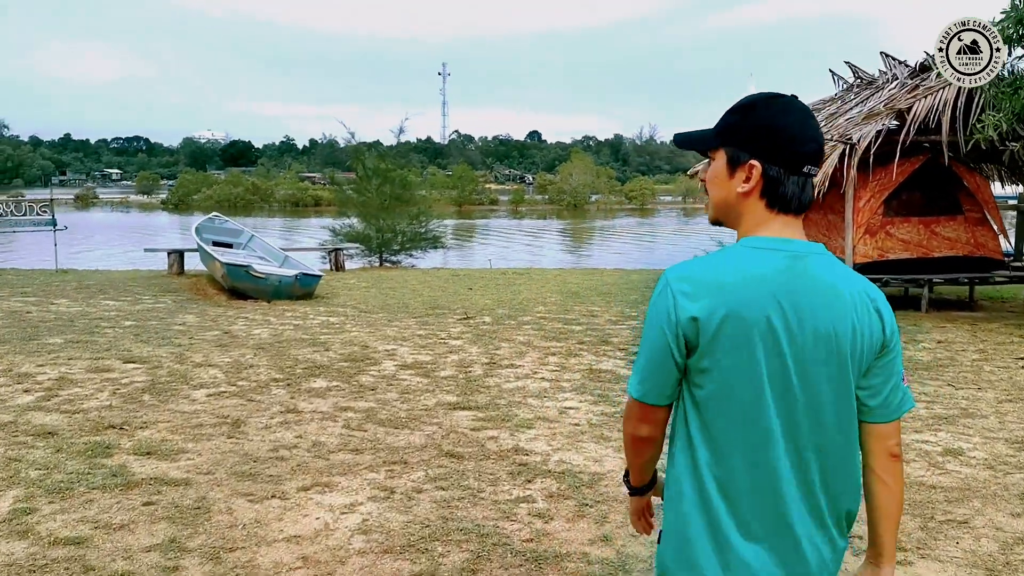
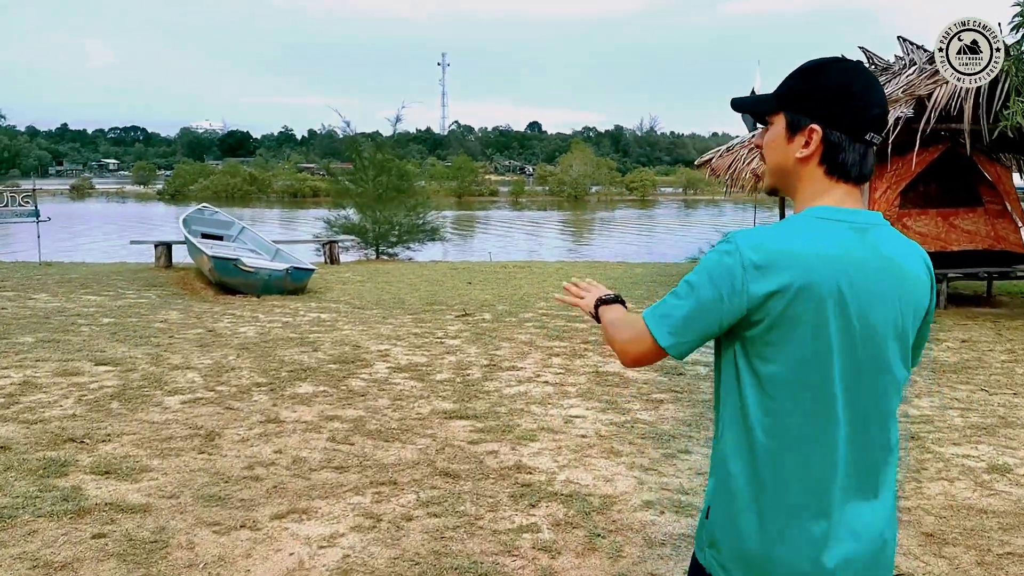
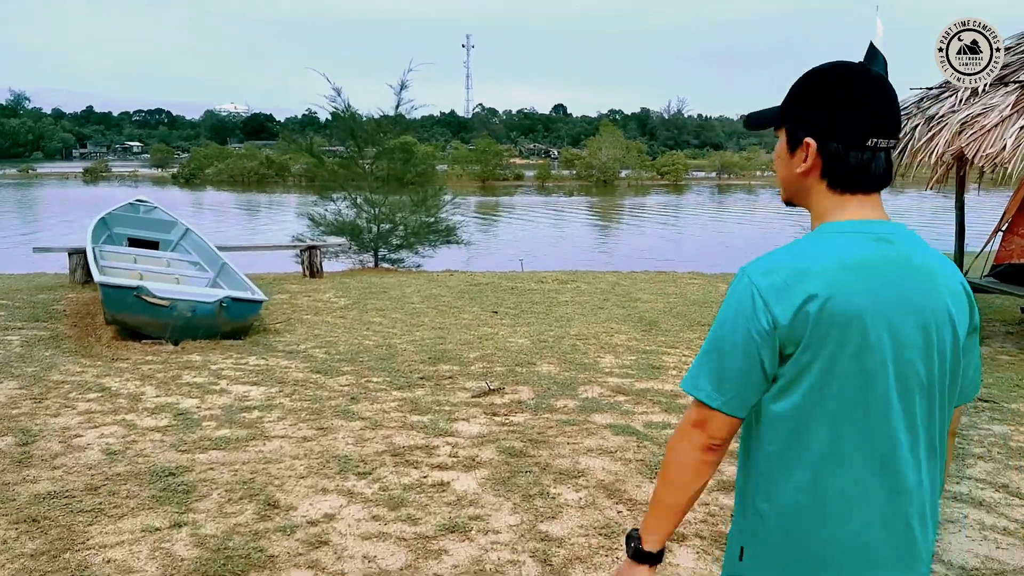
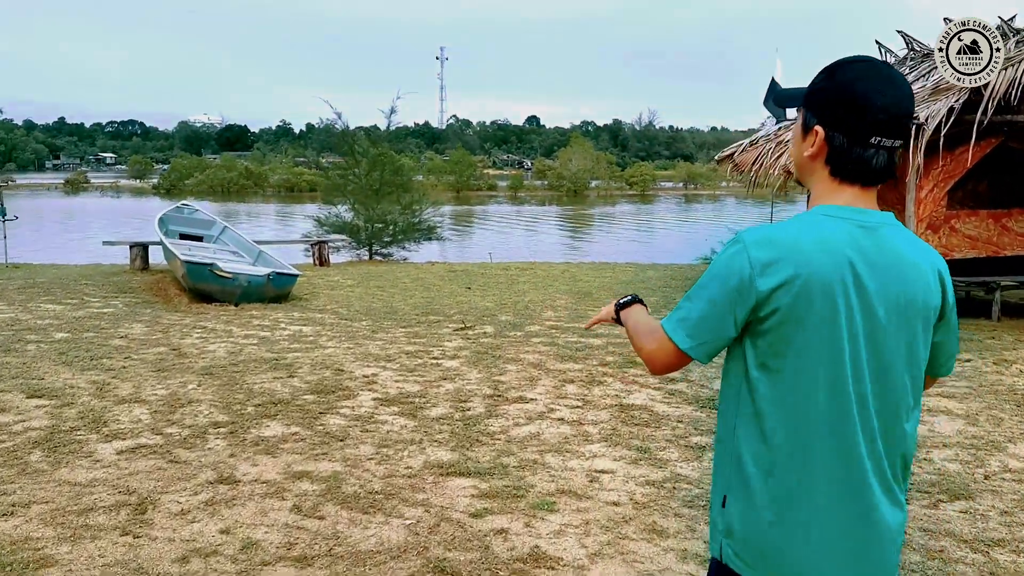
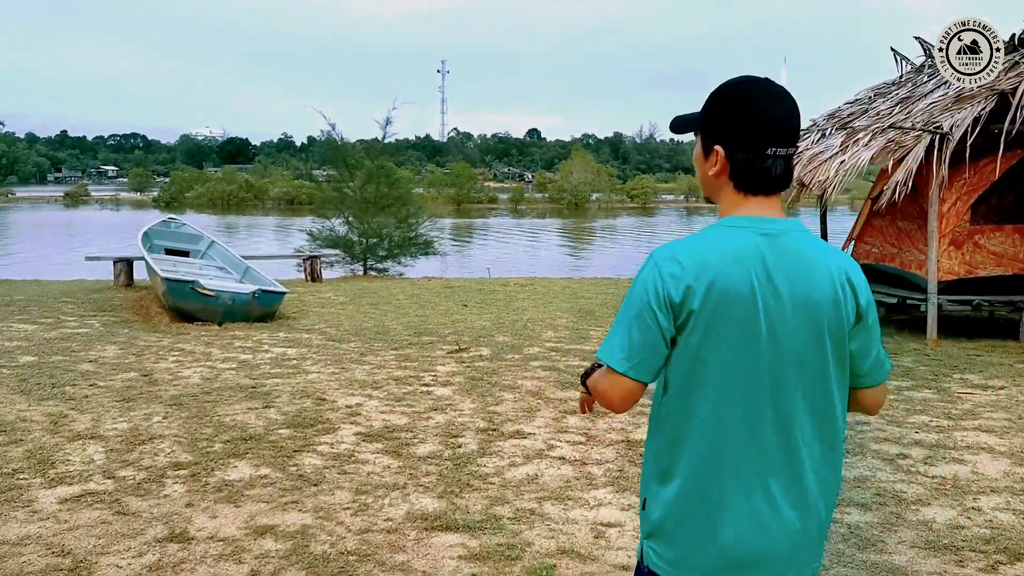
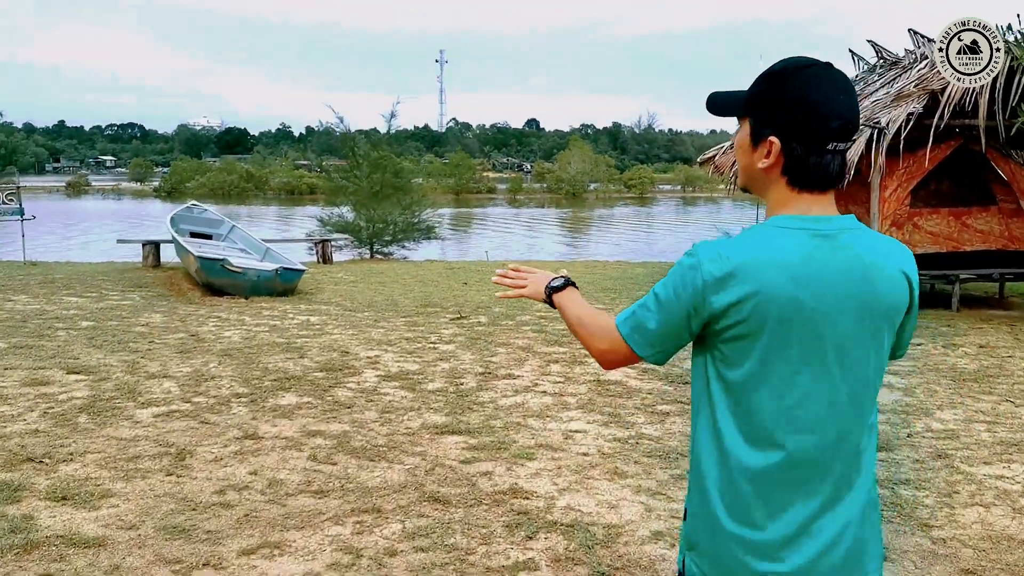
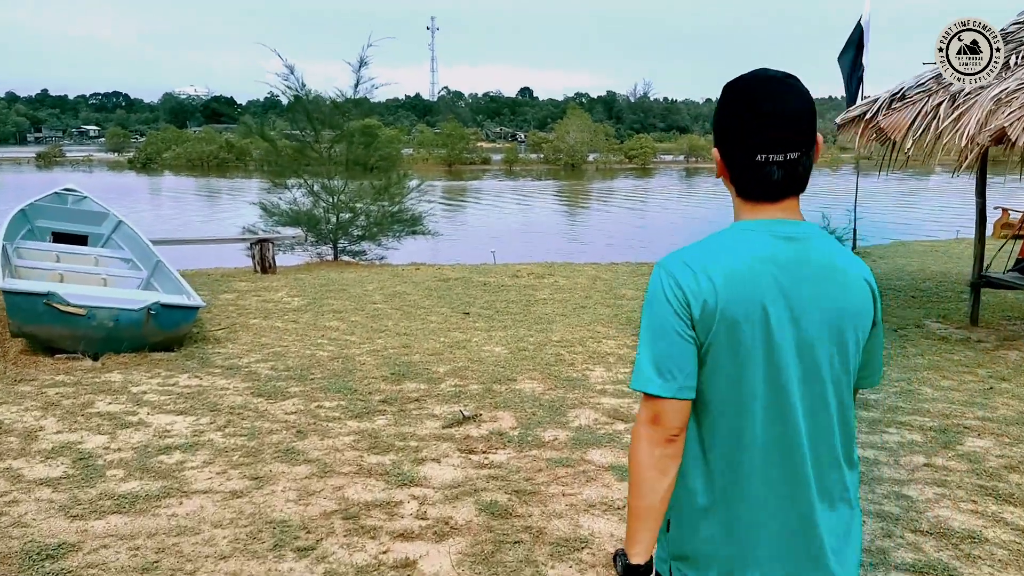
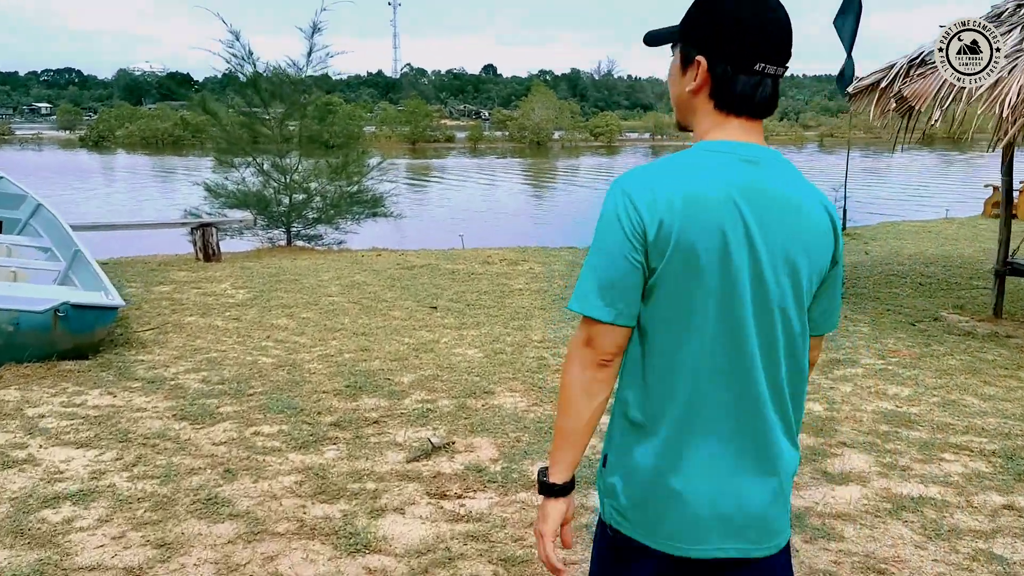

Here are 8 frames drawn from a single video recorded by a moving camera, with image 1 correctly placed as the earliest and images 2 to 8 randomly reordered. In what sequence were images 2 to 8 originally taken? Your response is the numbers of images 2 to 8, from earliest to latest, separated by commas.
2, 6, 4, 5, 3, 7, 8
